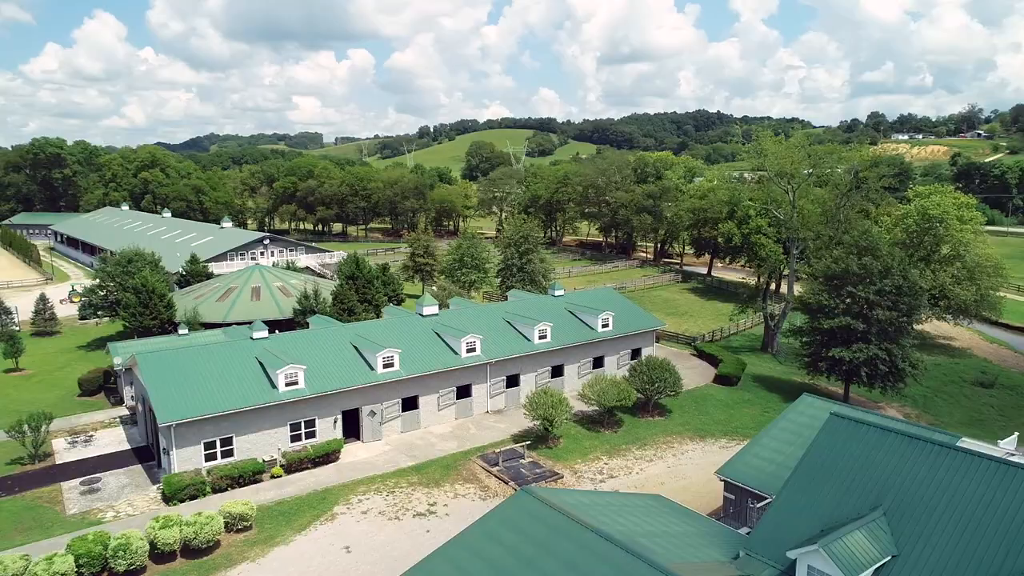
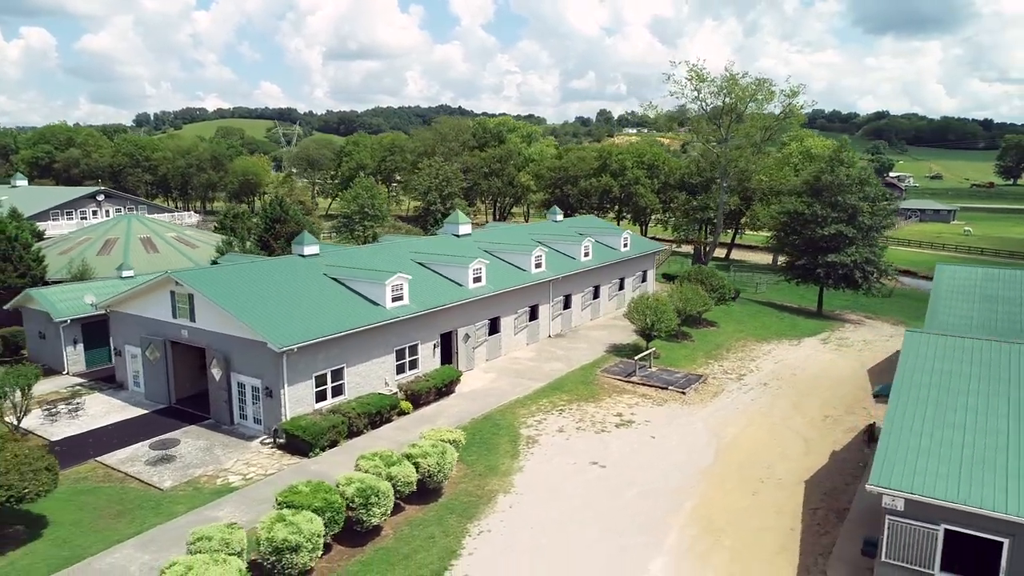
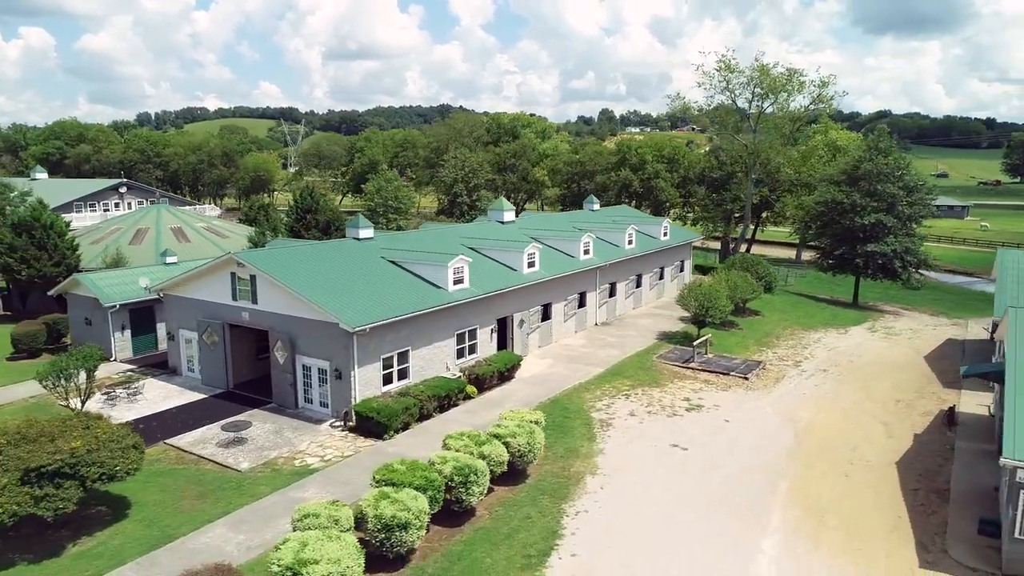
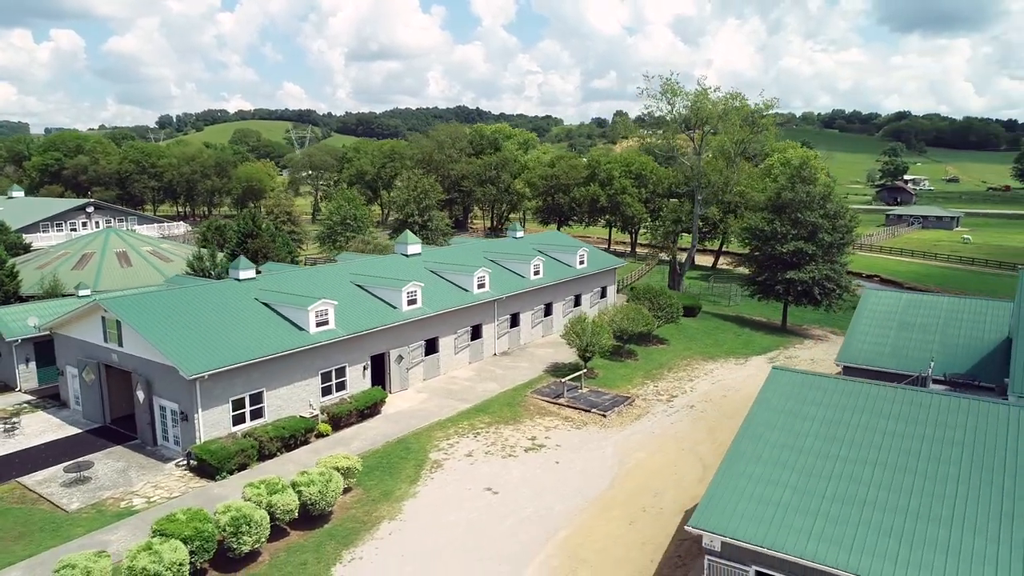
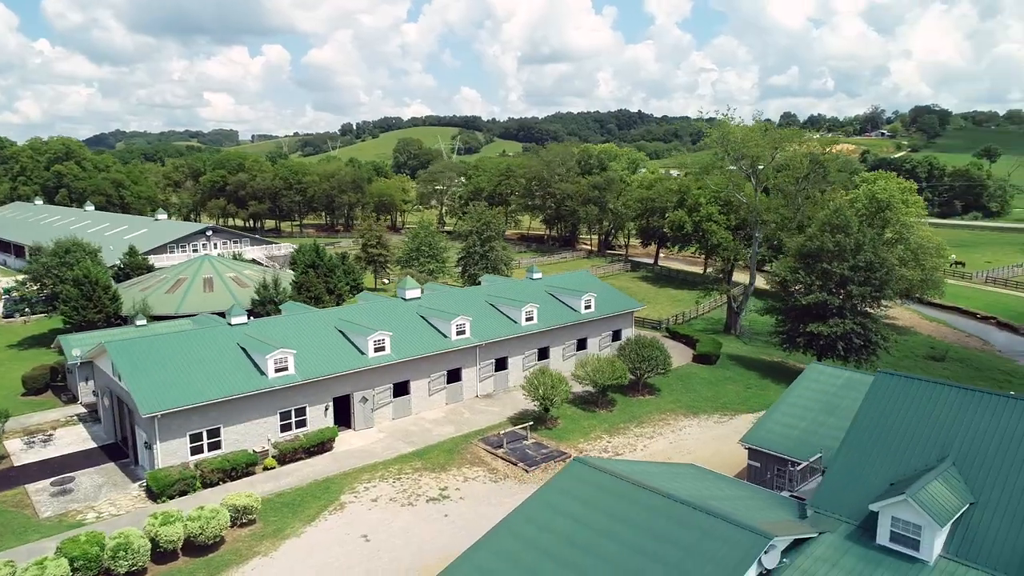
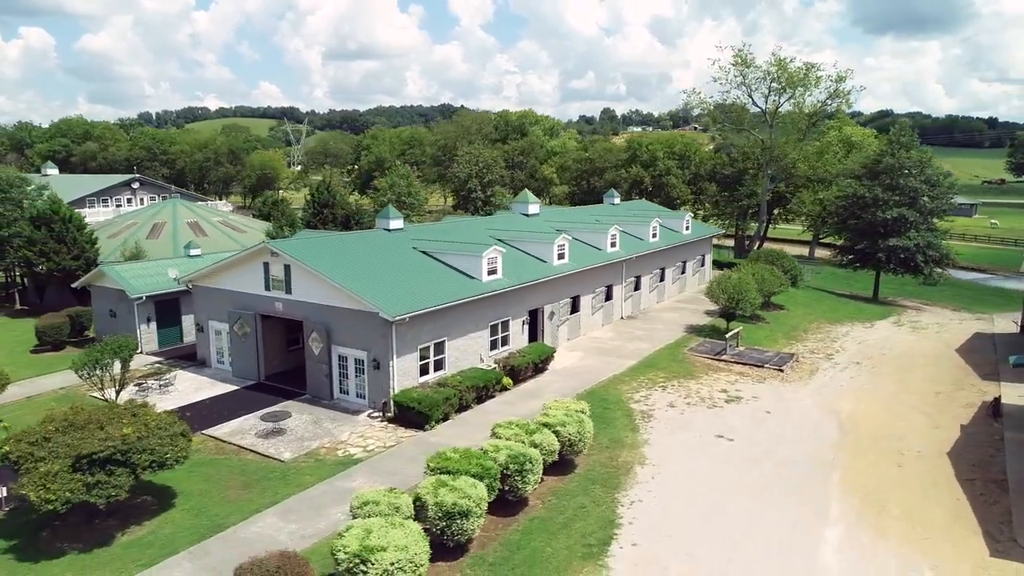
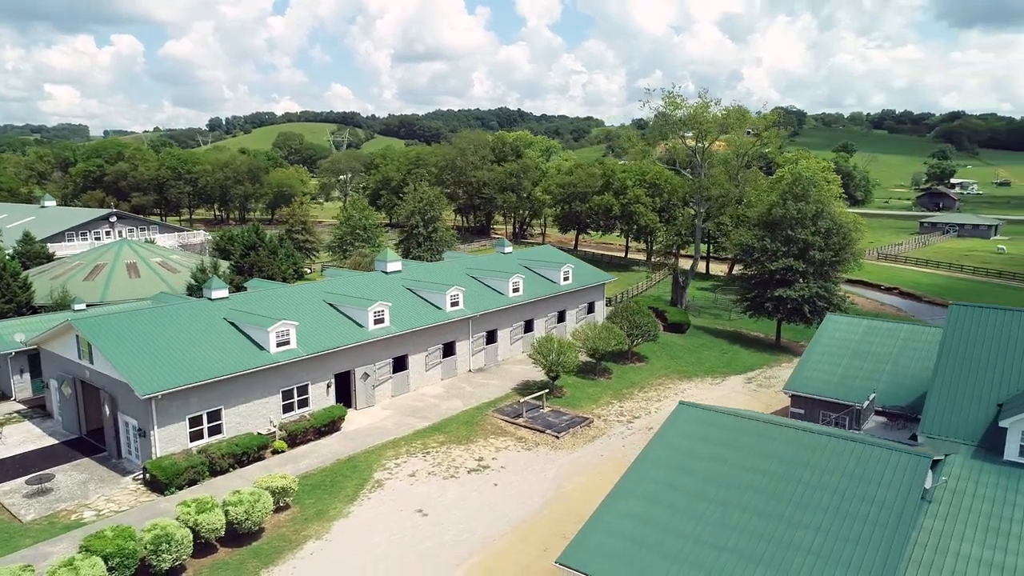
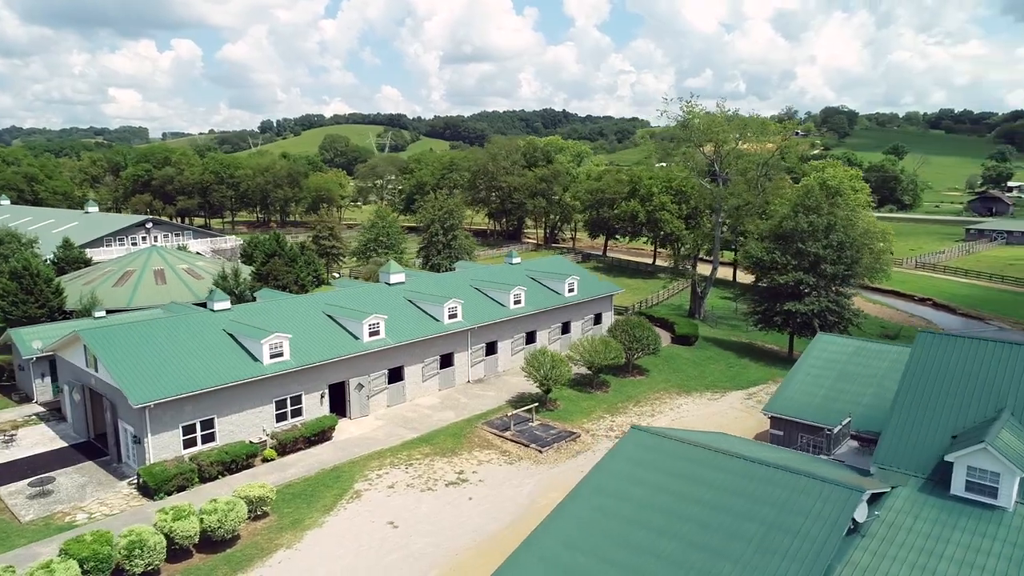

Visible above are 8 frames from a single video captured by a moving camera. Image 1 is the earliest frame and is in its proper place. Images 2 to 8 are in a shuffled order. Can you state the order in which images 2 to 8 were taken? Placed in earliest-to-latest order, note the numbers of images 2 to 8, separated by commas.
5, 8, 7, 4, 2, 3, 6
